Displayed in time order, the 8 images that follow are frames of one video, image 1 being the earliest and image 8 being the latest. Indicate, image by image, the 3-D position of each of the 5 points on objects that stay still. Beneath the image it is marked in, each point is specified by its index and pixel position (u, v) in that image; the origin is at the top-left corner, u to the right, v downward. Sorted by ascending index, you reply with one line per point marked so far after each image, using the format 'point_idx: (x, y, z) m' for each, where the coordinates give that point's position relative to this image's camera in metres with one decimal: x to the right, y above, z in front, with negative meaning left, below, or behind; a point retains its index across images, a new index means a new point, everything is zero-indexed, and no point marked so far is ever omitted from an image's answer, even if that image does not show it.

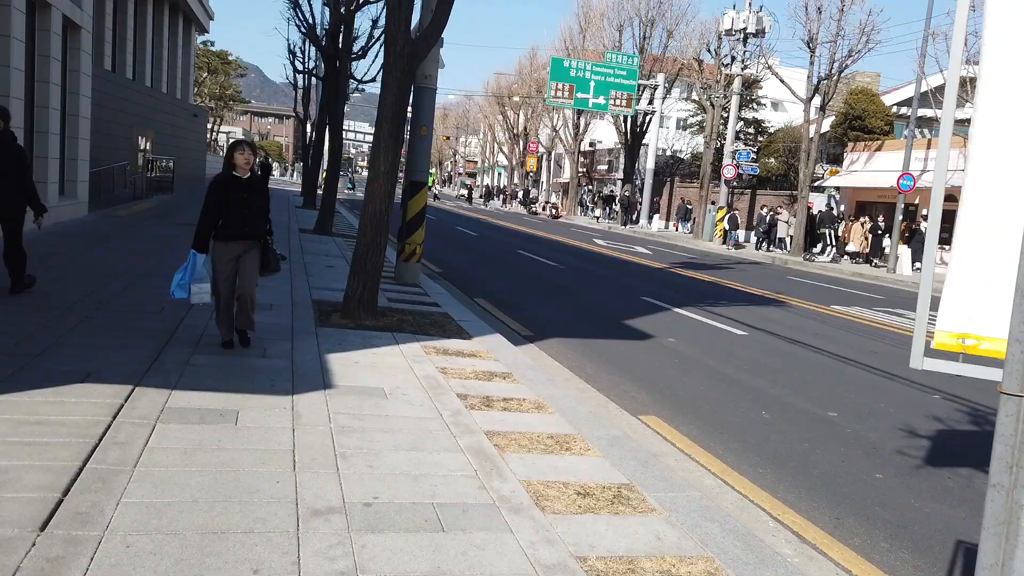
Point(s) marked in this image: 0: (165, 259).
0: (-5.5, +0.5, +12.0) m
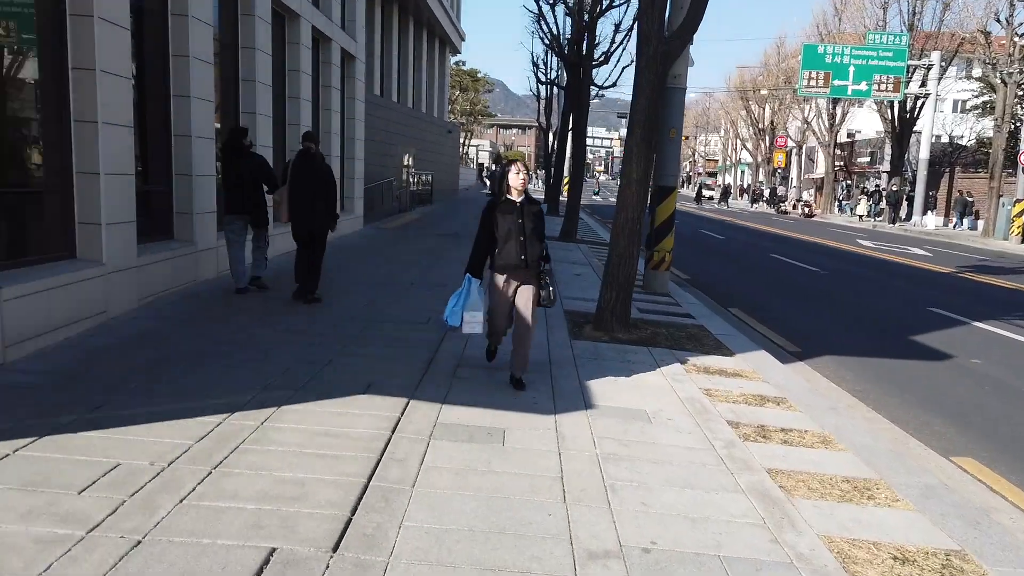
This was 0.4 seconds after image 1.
0: (-1.4, +0.4, +12.7) m
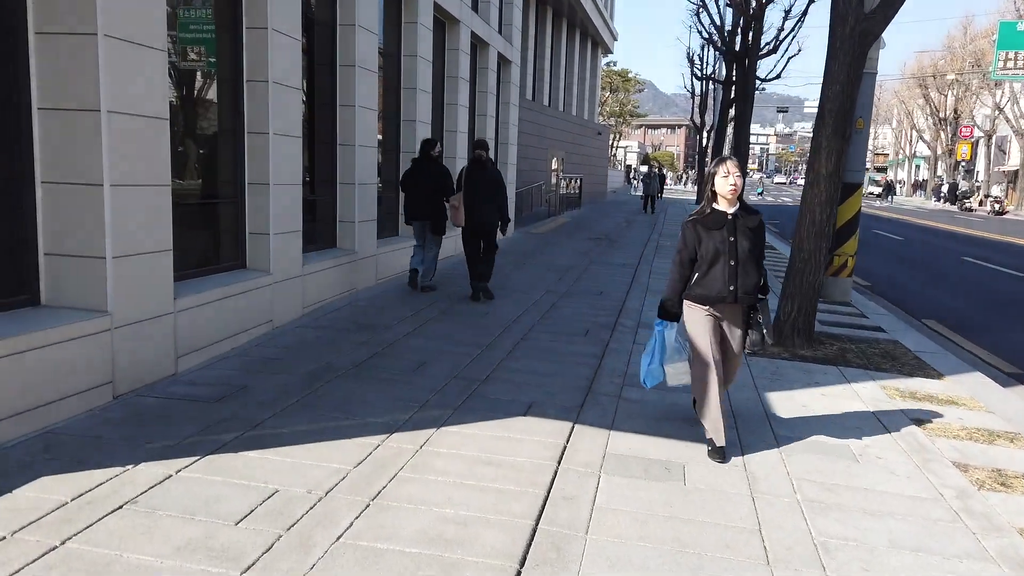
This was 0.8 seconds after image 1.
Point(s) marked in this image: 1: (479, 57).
0: (+1.2, +0.2, +12.2) m
1: (-0.7, +4.8, +15.7) m
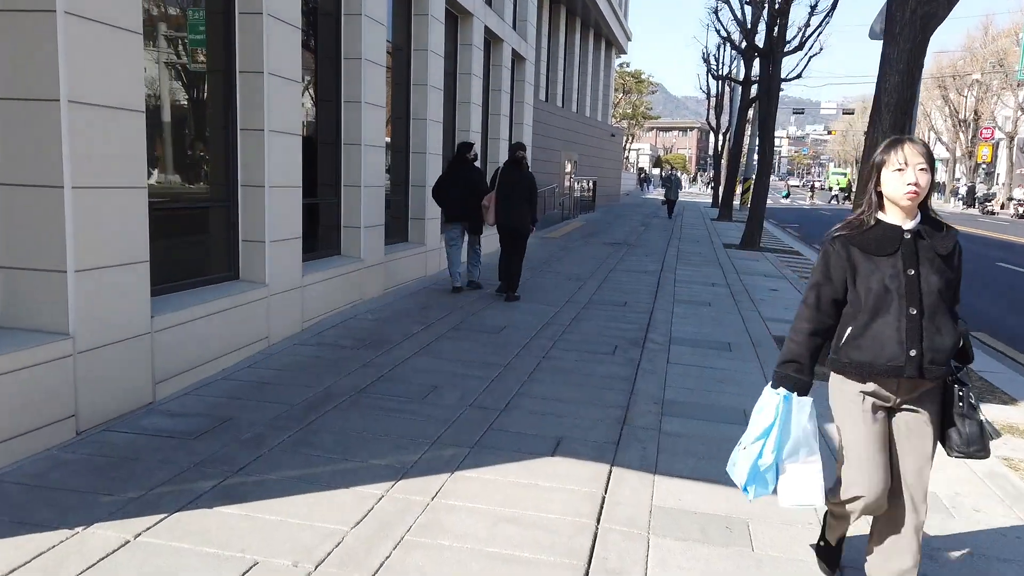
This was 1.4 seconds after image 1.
0: (+1.4, +0.1, +11.5) m
1: (-0.4, +4.7, +15.0) m
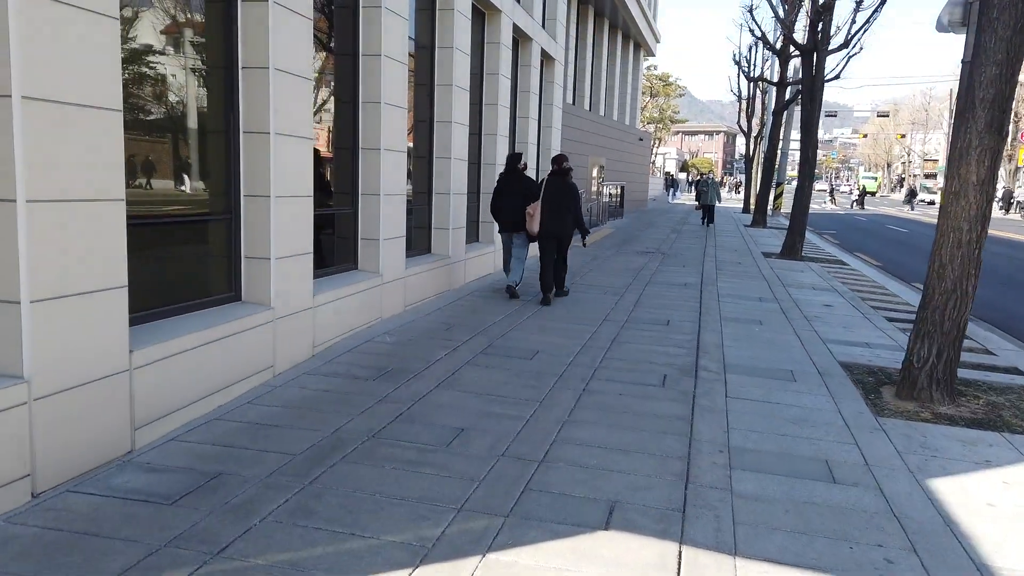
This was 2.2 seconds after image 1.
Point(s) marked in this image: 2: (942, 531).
0: (+1.8, -0.1, +10.7) m
1: (+0.2, +4.4, +14.2) m
2: (+2.2, -1.2, +3.9) m
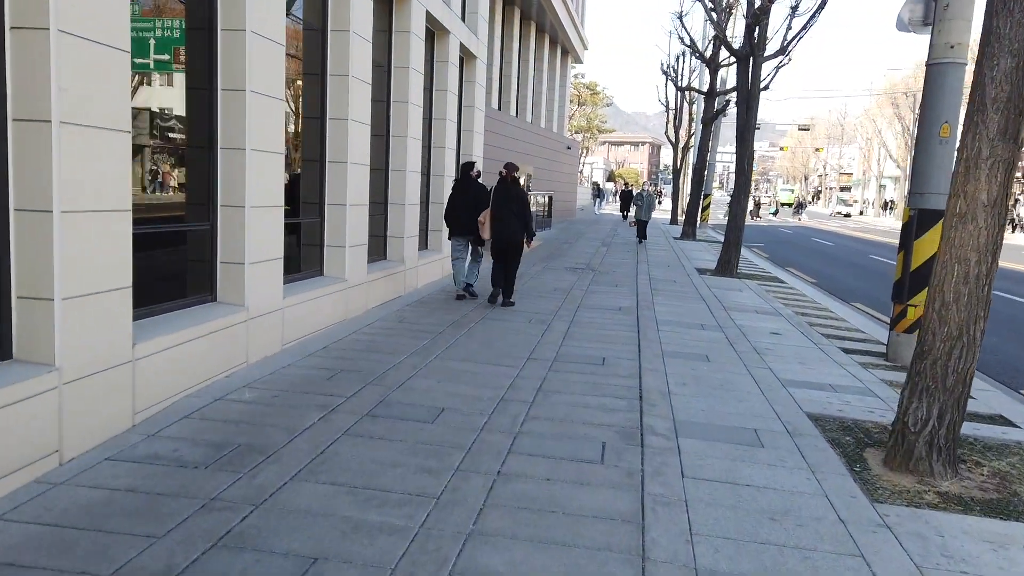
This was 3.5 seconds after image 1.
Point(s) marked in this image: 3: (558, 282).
0: (+0.7, -0.4, +9.3) m
1: (-1.3, +4.1, +12.8) m
2: (+1.8, -1.5, +2.6) m
3: (+0.8, +0.1, +13.3) m
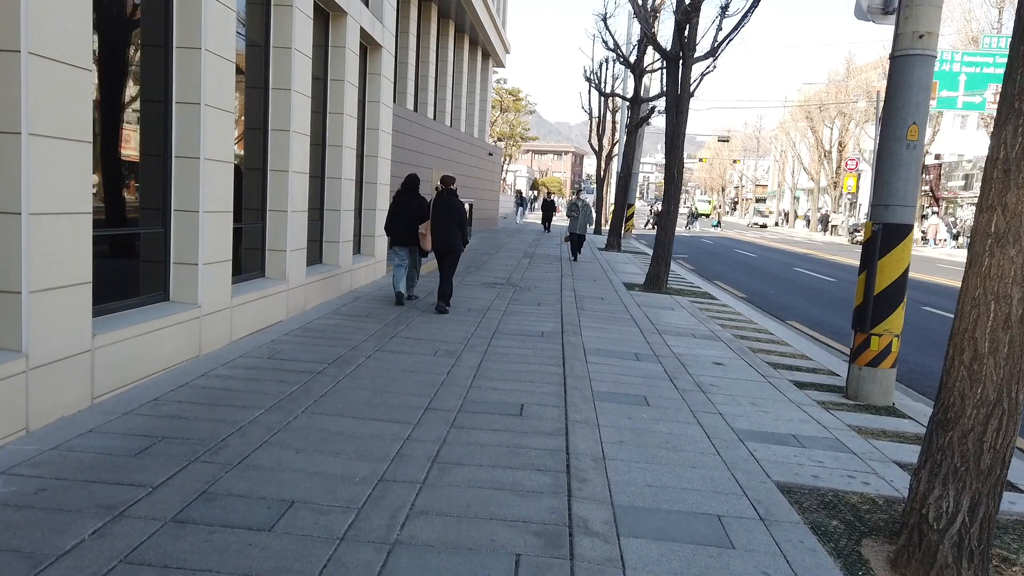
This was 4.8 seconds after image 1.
0: (-0.3, -0.7, +7.8) m
1: (-2.6, +3.8, +11.1) m
2: (+1.4, -1.7, +1.2) m
3: (-0.6, -0.2, +11.8) m
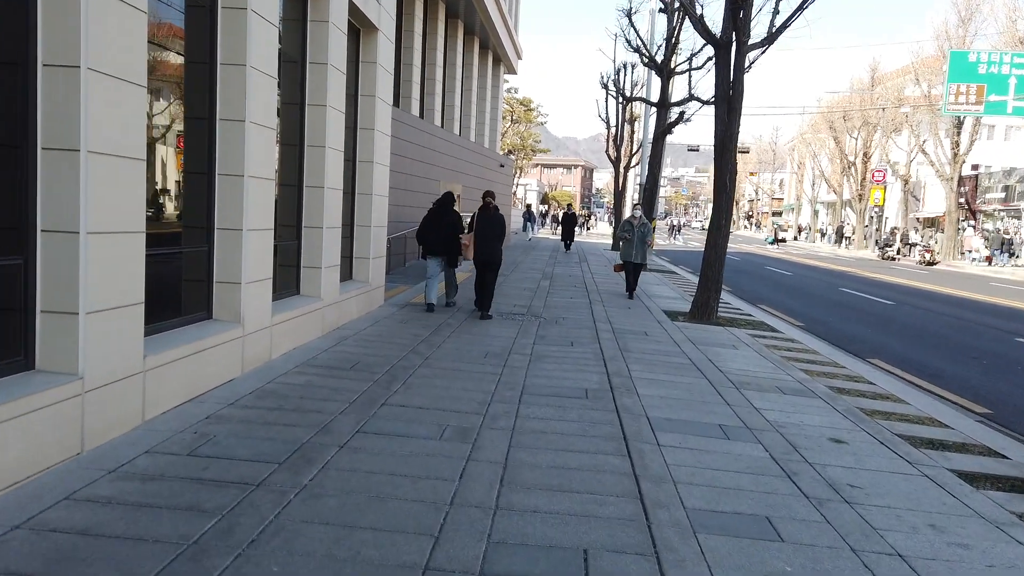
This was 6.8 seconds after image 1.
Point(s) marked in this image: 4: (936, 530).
0: (0.0, -1.1, +5.5) m
1: (-2.3, +3.3, +8.8) m
2: (+1.6, -1.9, -1.2) m
3: (-0.3, -0.6, +9.4) m
4: (+2.4, -1.4, +4.4) m
